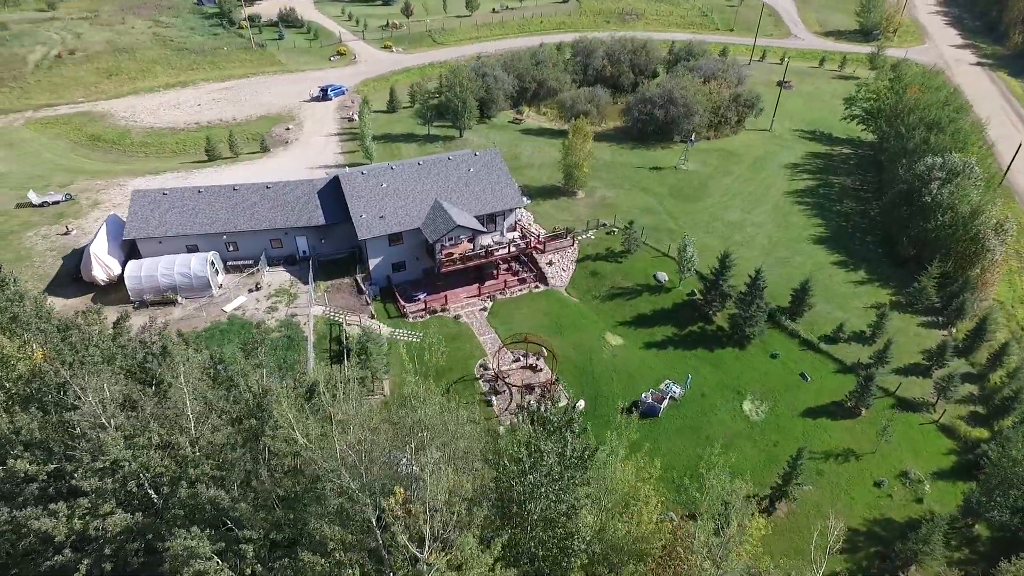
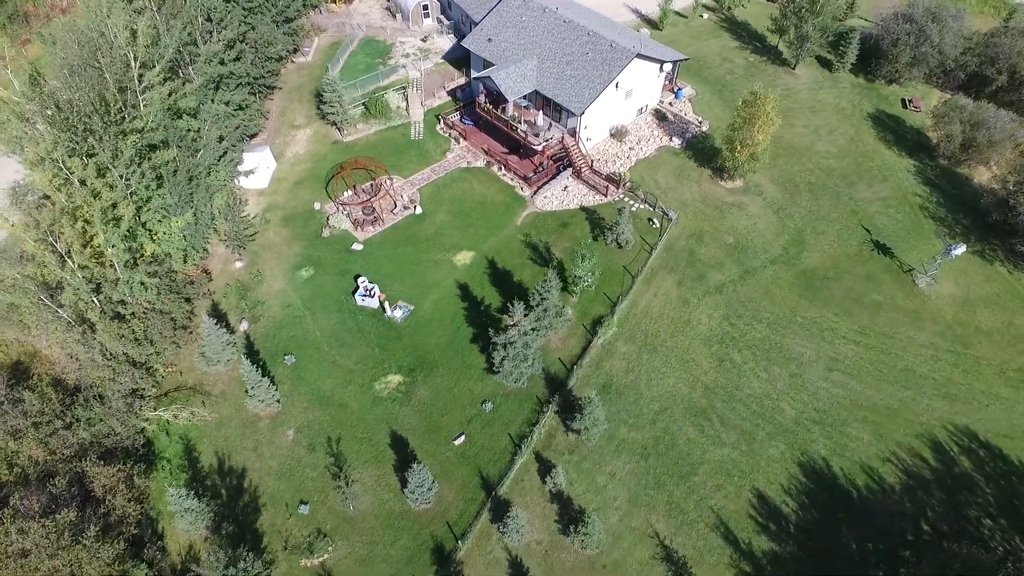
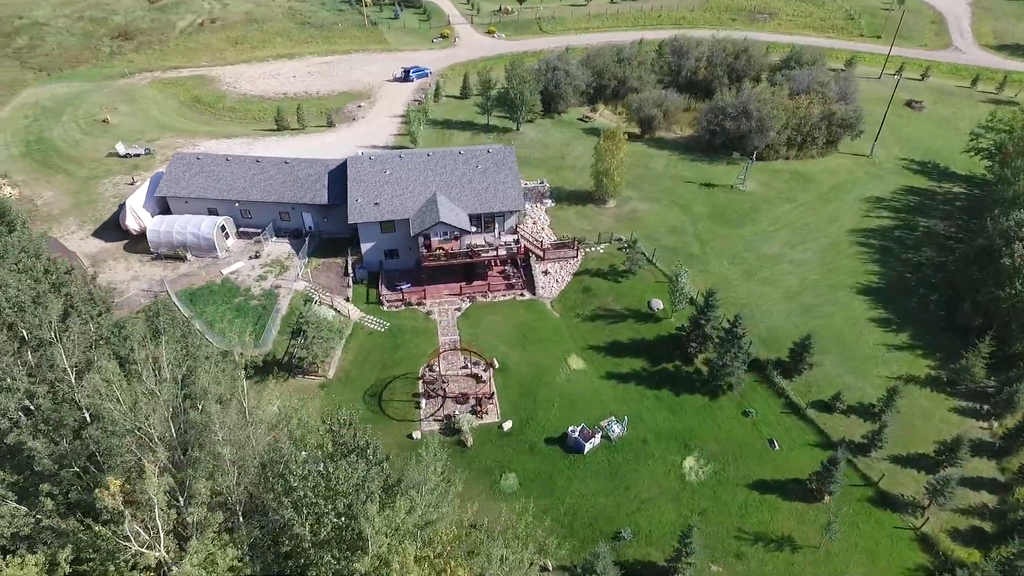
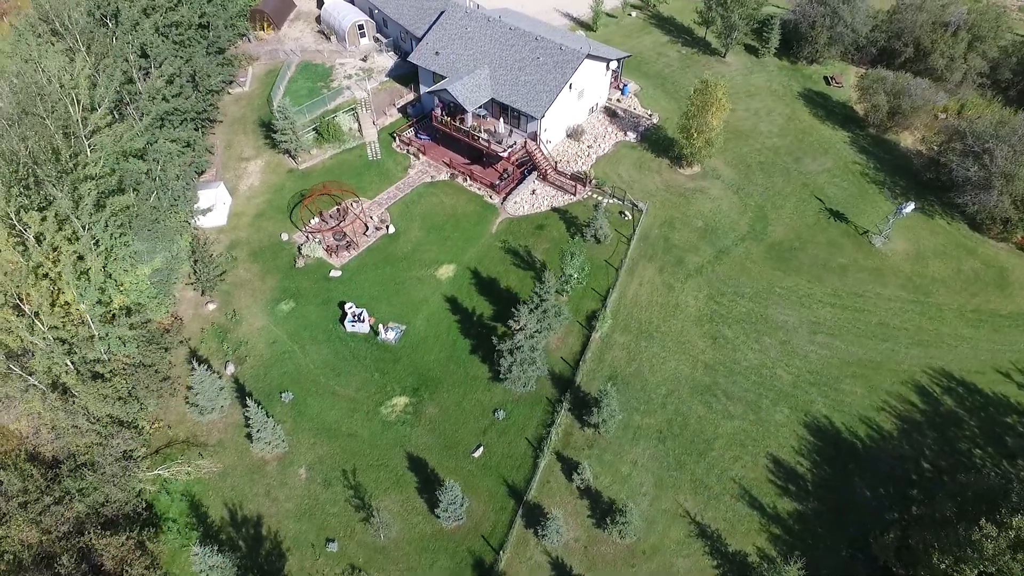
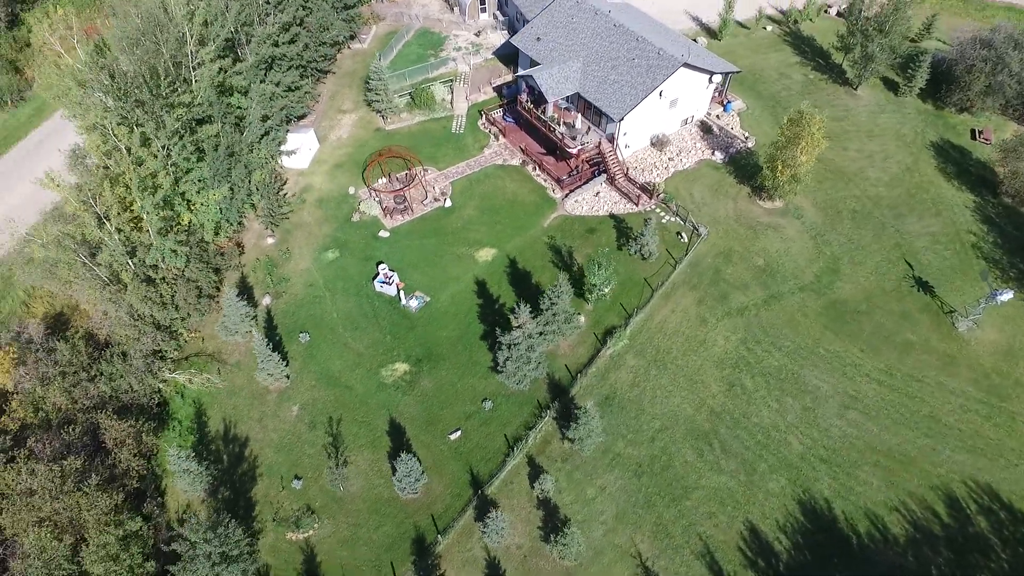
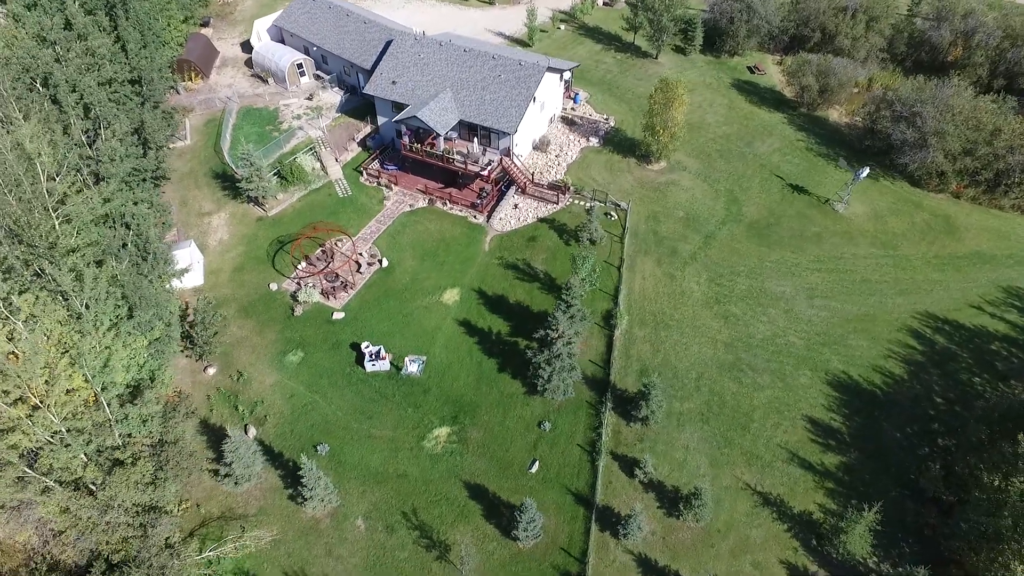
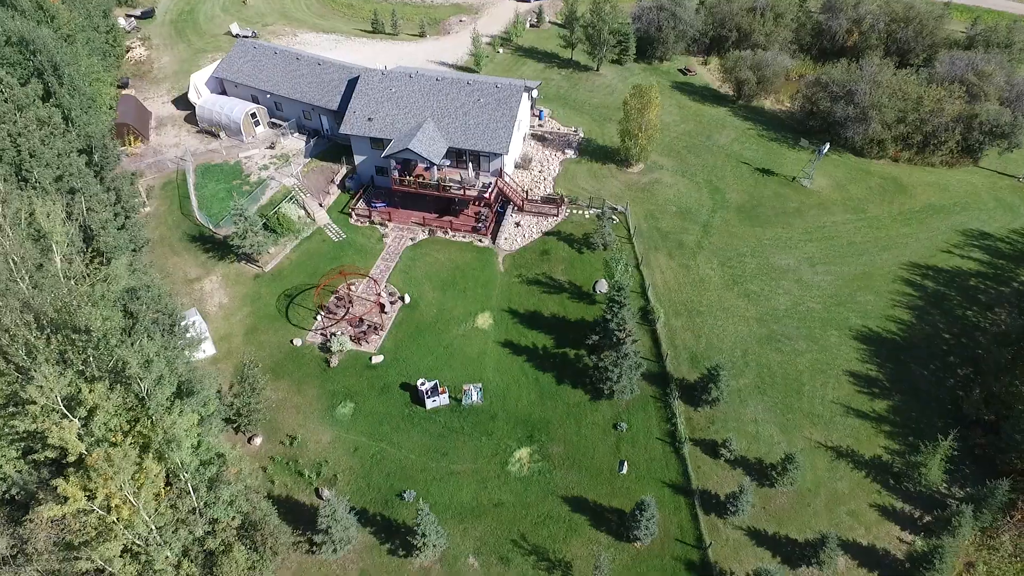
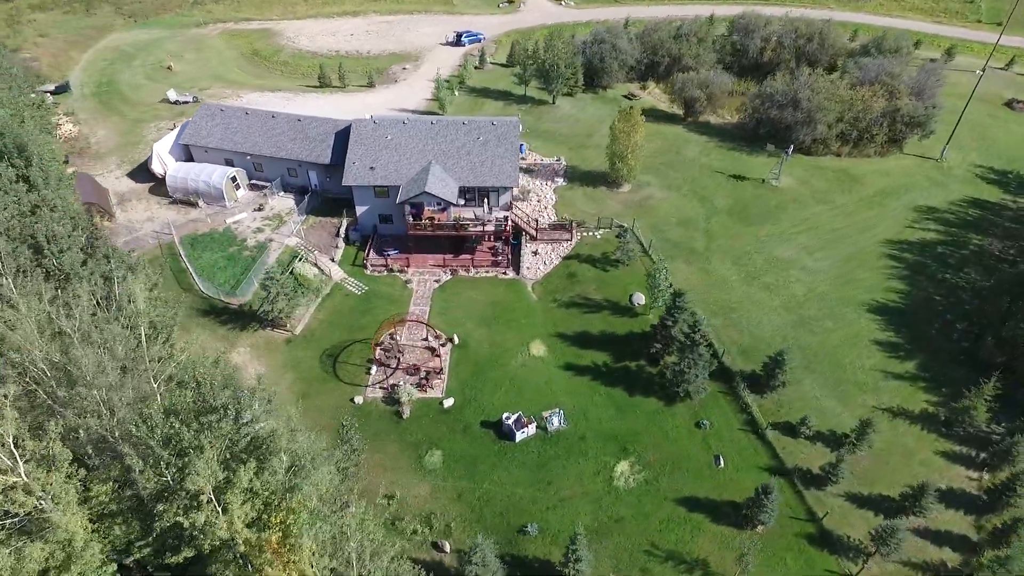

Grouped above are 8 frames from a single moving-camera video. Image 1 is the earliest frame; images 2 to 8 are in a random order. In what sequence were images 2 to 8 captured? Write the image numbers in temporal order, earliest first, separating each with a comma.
3, 8, 7, 6, 4, 2, 5
